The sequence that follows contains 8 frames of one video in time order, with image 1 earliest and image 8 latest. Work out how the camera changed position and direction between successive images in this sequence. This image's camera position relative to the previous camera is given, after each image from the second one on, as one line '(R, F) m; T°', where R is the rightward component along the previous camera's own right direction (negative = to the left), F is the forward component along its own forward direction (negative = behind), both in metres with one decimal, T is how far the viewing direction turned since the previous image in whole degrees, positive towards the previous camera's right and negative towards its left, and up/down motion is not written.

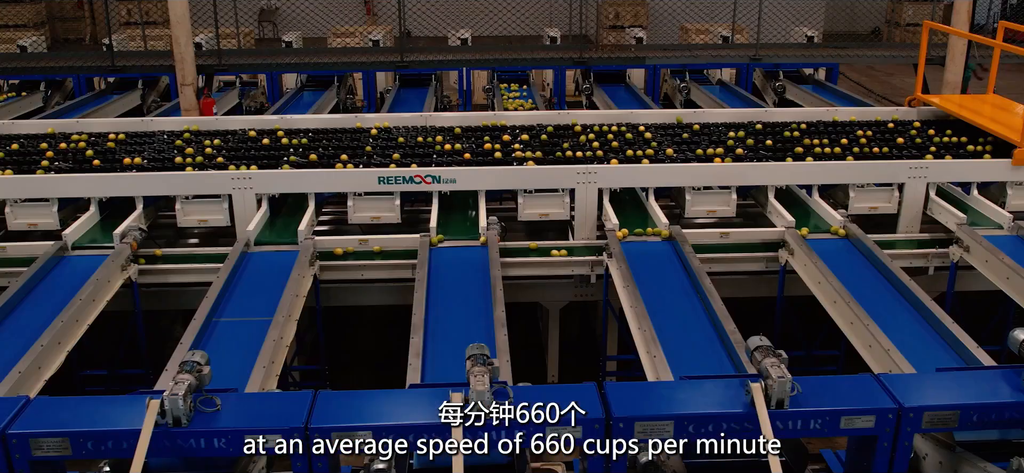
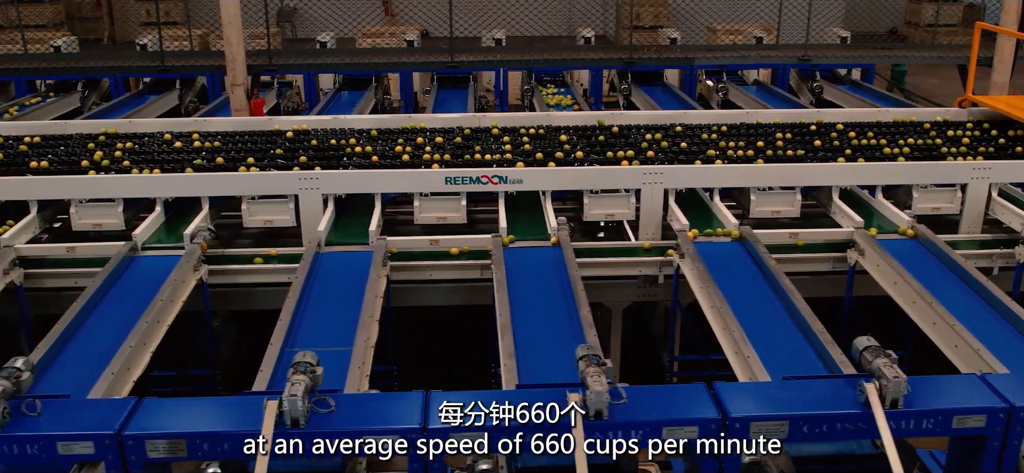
(-0.3, 0.0) m; 0°
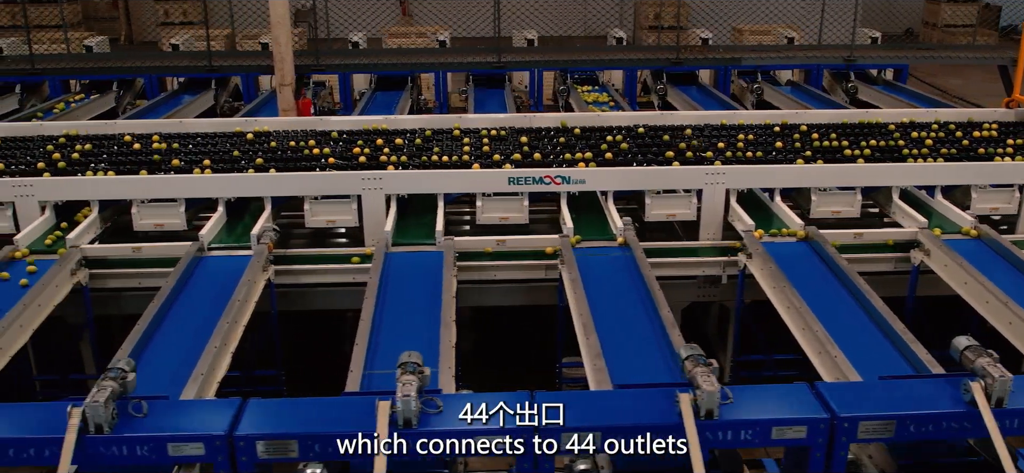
(-0.3, 0.0) m; 0°
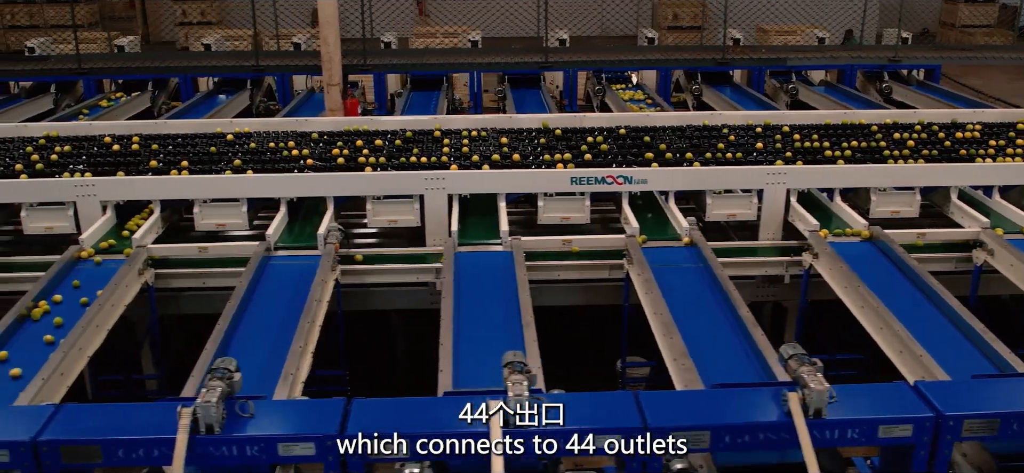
(-0.3, 0.0) m; 0°
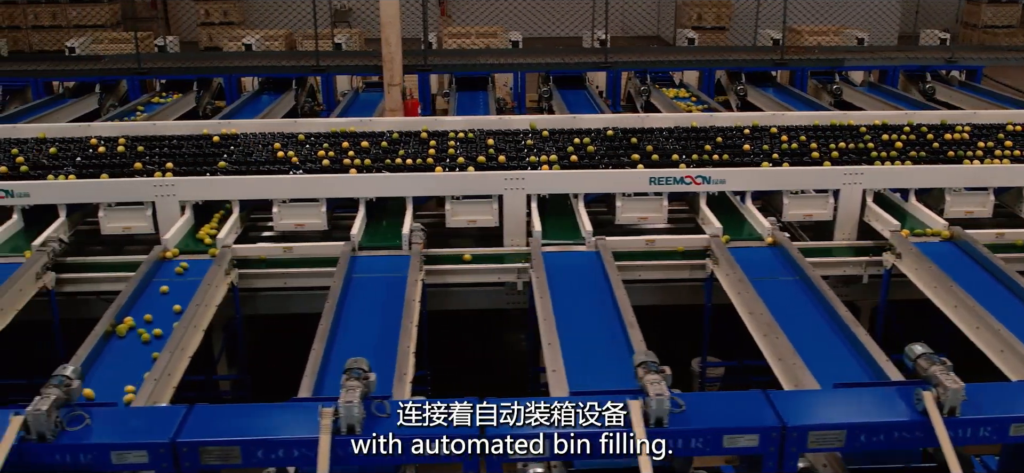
(-0.3, 0.0) m; +1°
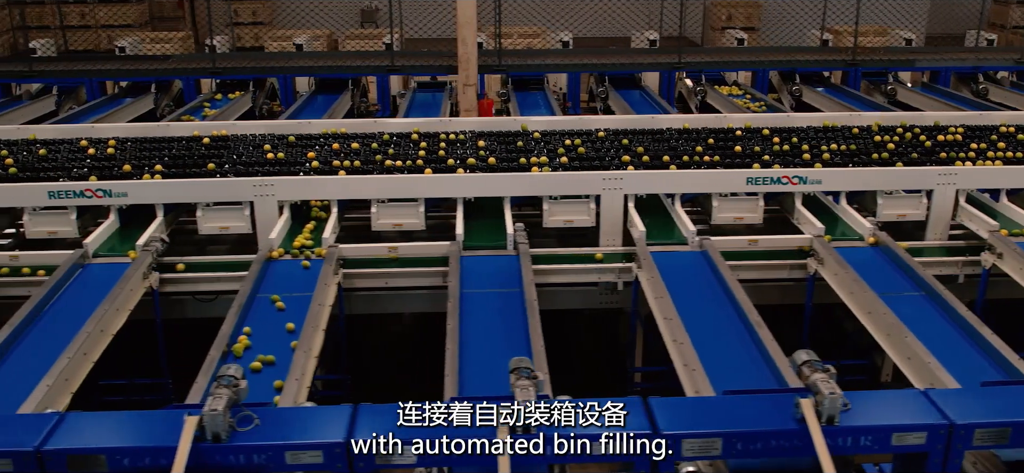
(-0.4, 0.0) m; +1°
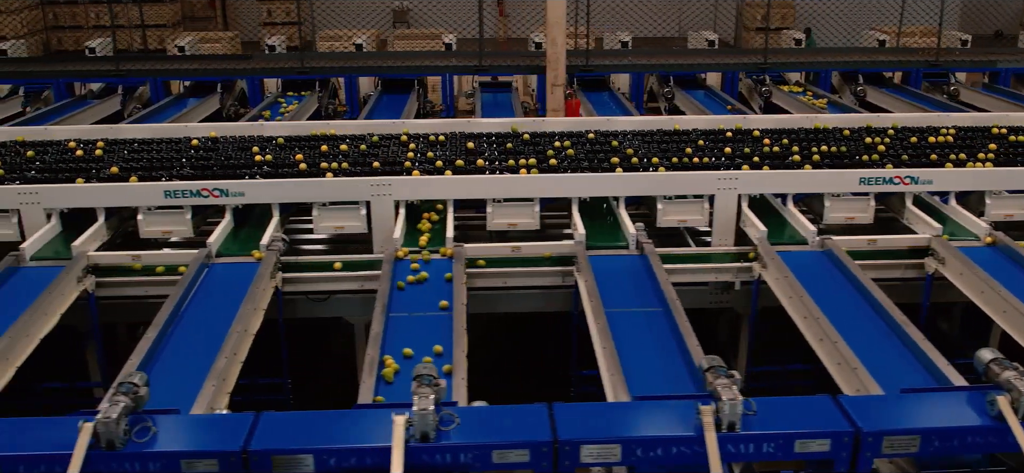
(-0.5, 0.0) m; +1°
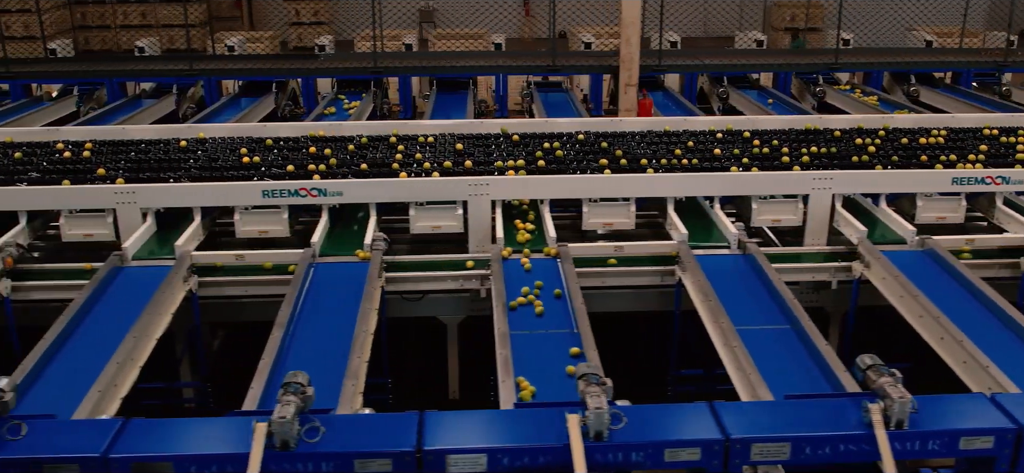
(-0.4, 0.0) m; +1°
